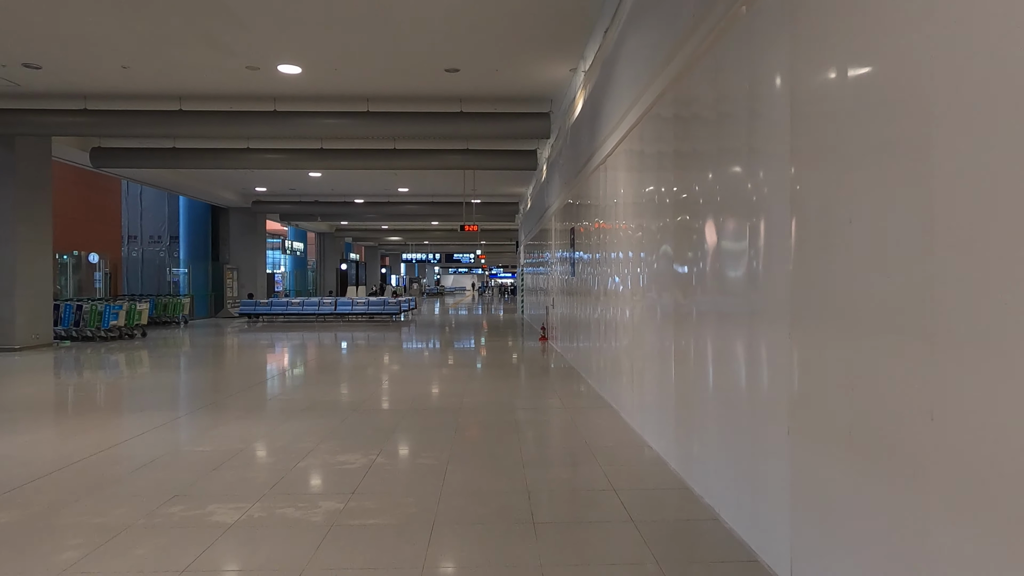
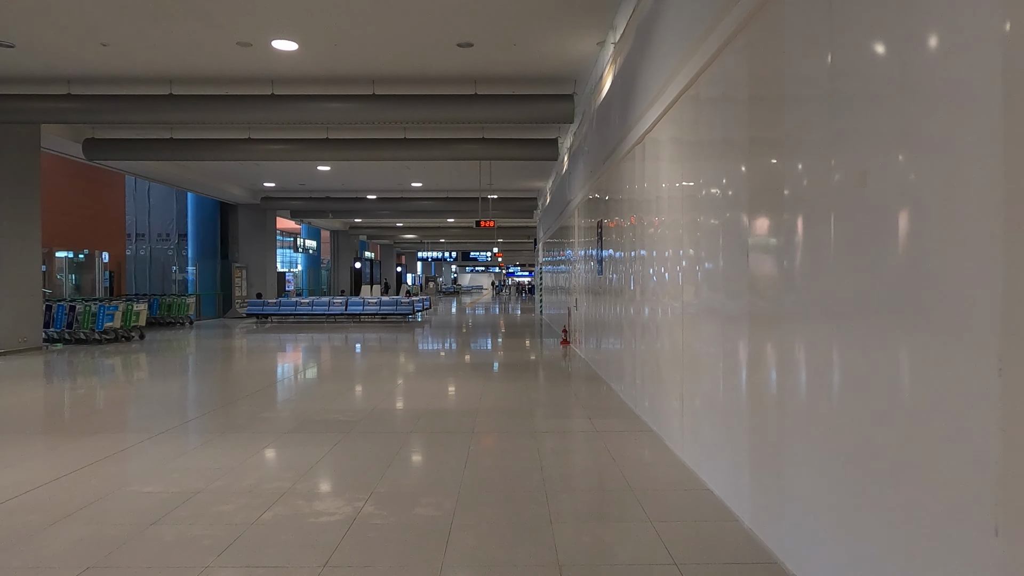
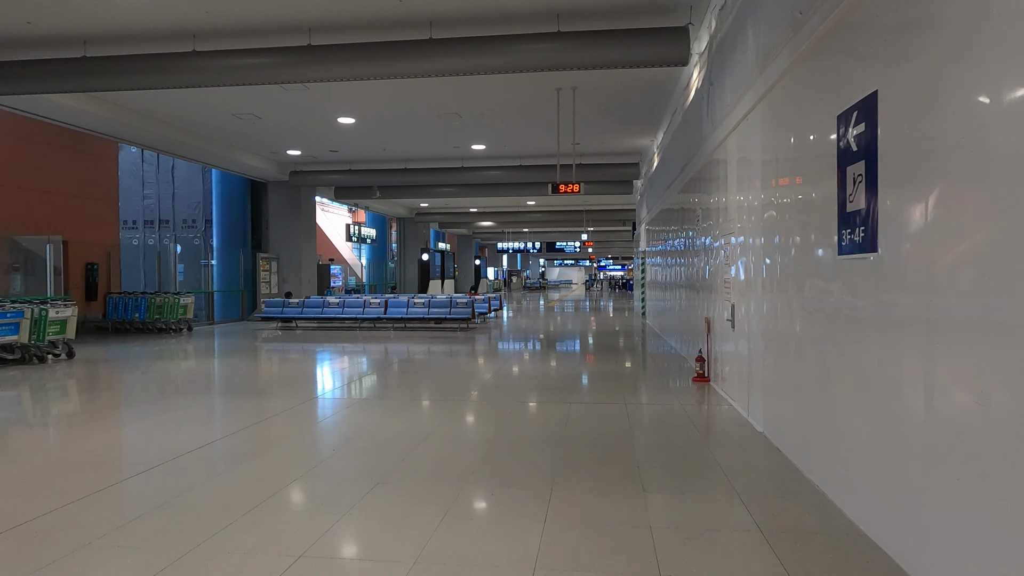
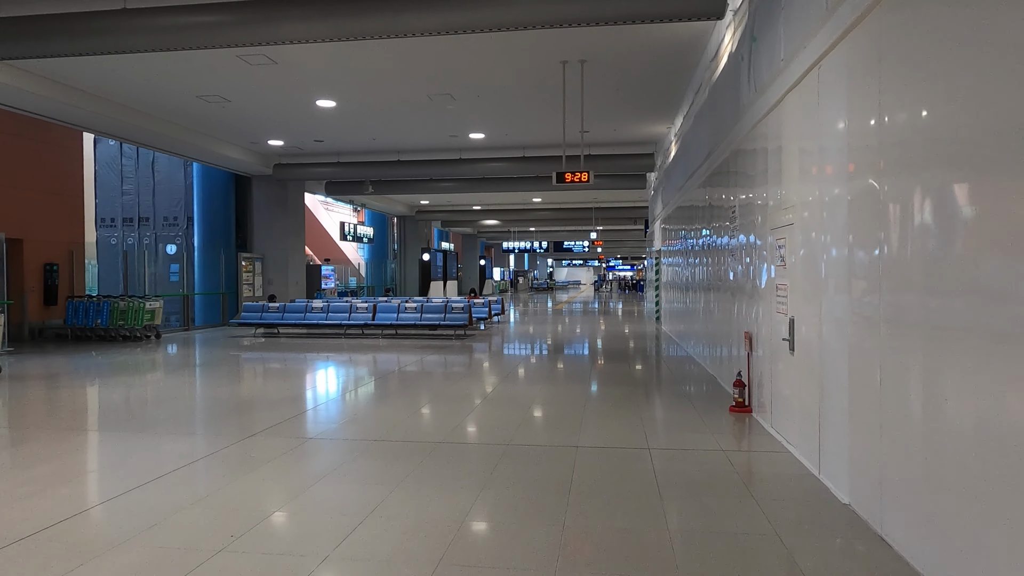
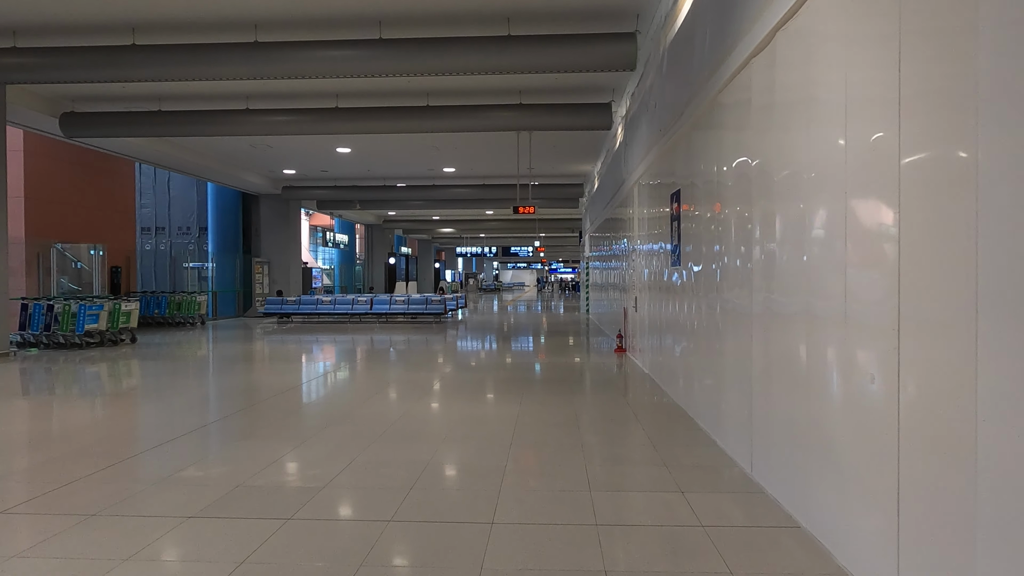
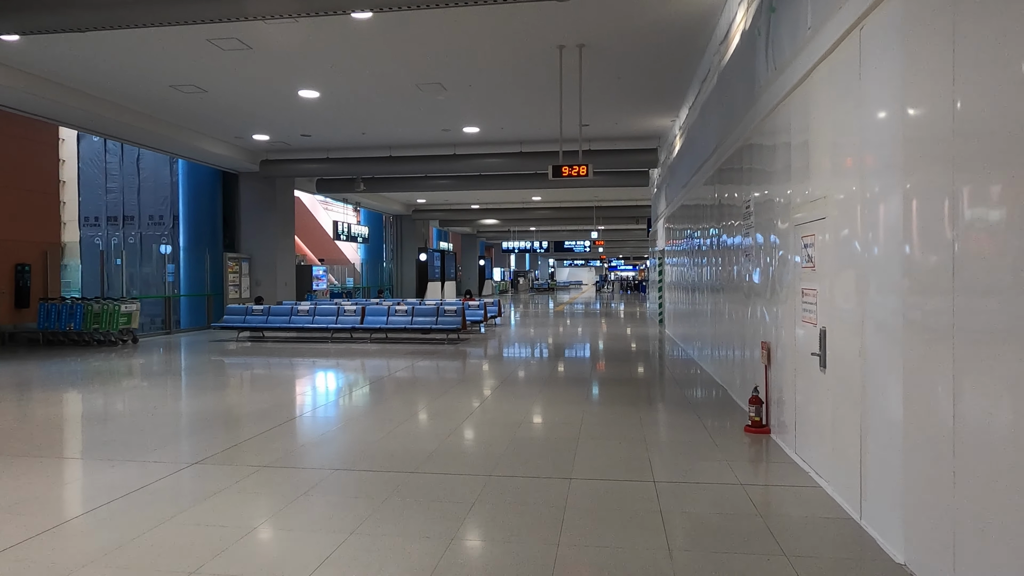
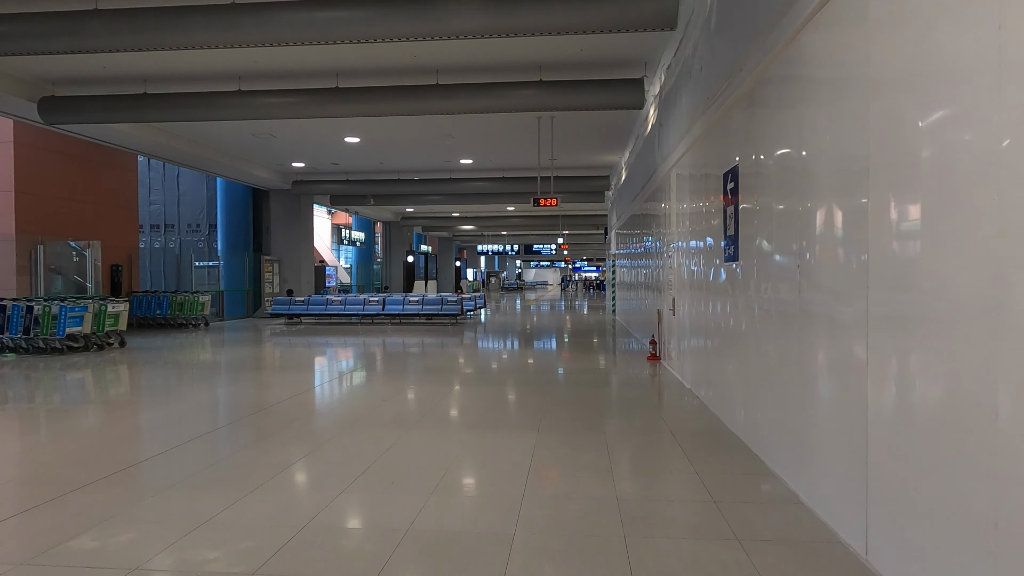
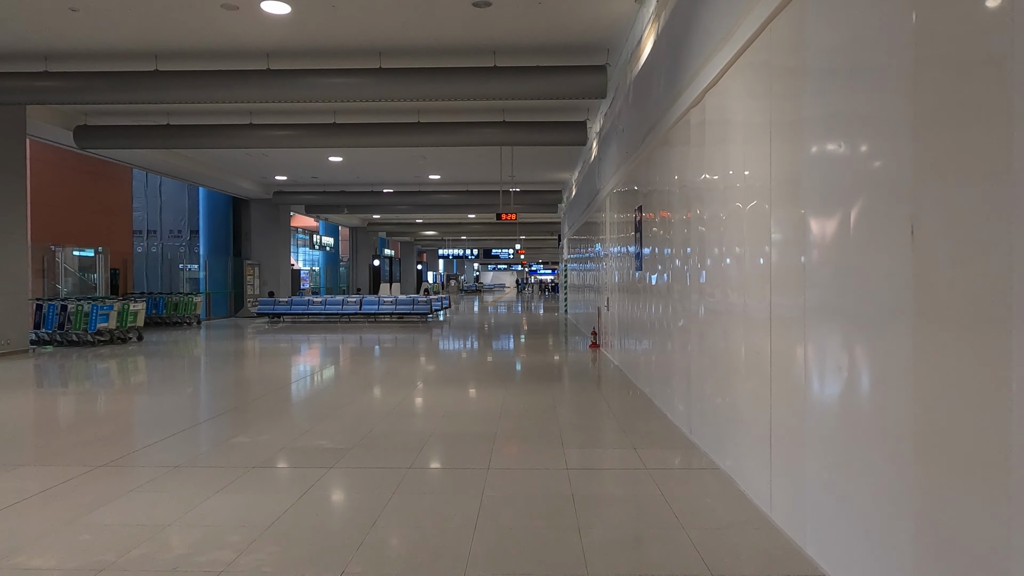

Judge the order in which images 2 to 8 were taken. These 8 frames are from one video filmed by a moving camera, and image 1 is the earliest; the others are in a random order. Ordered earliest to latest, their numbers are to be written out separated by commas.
2, 8, 5, 7, 3, 4, 6
